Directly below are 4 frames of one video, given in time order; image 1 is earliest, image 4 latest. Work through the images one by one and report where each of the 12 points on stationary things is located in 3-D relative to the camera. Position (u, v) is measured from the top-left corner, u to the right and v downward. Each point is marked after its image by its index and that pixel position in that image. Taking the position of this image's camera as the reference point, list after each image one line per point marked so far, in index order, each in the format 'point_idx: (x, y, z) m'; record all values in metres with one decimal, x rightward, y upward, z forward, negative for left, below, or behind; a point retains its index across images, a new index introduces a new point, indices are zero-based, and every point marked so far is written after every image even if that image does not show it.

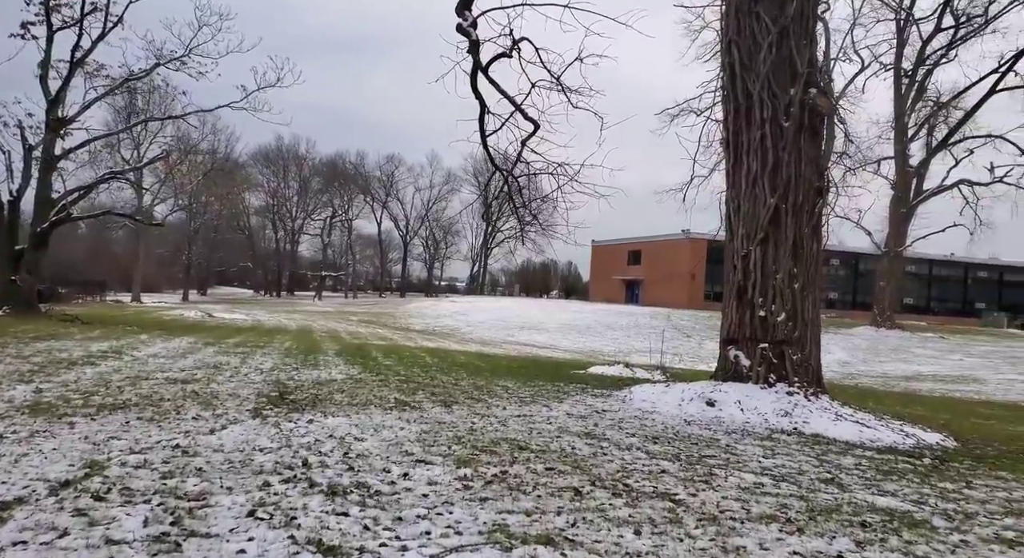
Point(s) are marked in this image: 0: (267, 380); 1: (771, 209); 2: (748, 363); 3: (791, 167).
0: (-3.2, -1.3, +8.9) m
1: (+3.1, +0.8, +8.4) m
2: (+2.8, -1.0, +8.4) m
3: (+3.4, +1.4, +8.5) m
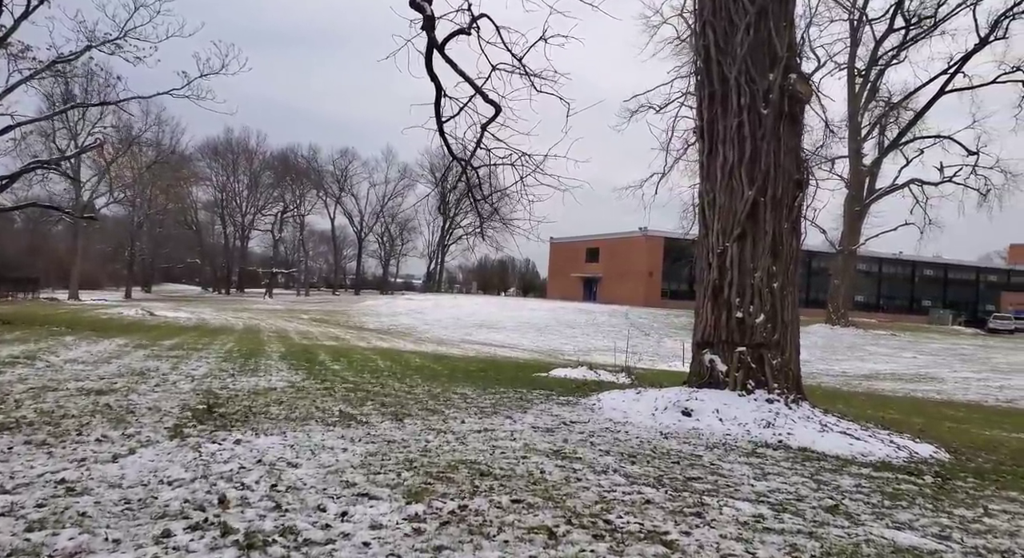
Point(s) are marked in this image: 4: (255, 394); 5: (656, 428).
0: (-3.6, -1.3, +8.0) m
1: (+2.7, +0.9, +7.9) m
2: (+2.4, -1.0, +7.8) m
3: (+2.9, +1.4, +7.9) m
4: (-3.0, -1.3, +8.0) m
5: (+1.4, -1.5, +6.8) m
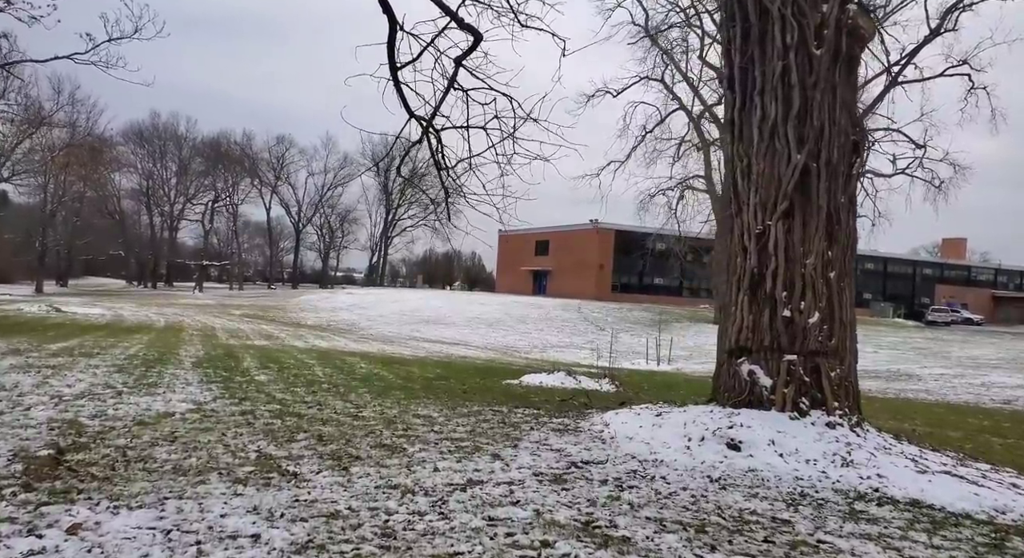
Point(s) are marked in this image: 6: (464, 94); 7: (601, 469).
0: (-3.8, -1.2, +5.7) m
1: (+2.5, +1.0, +6.1) m
2: (+2.2, -0.9, +6.0) m
3: (+2.8, +1.5, +6.2) m
4: (-3.1, -1.2, +5.8) m
5: (+1.3, -1.4, +5.0) m
6: (-0.4, +1.5, +5.8) m
7: (+0.6, -1.4, +5.0) m
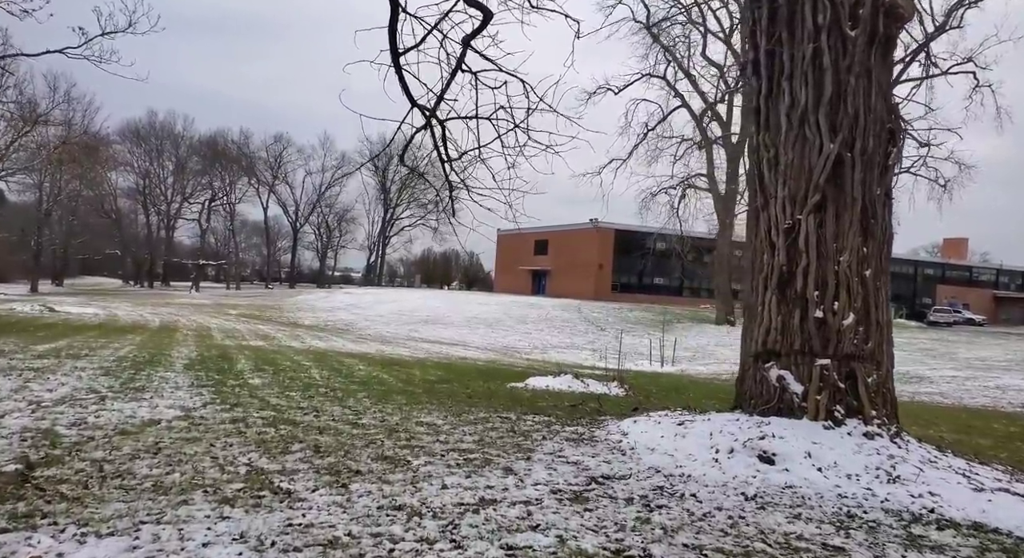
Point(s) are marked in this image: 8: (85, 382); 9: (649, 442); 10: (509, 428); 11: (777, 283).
0: (-3.7, -1.2, +5.3) m
1: (+2.6, +1.0, +5.7) m
2: (+2.3, -0.9, +5.6) m
3: (+2.9, +1.5, +5.8) m
4: (-3.0, -1.2, +5.4) m
5: (+1.4, -1.4, +4.5) m
6: (-0.3, +1.6, +5.3) m
7: (+0.7, -1.3, +4.5) m
8: (-4.9, -1.2, +8.1) m
9: (+1.1, -1.3, +5.6) m
10: (0.0, -1.3, +6.3) m
11: (+2.2, 0.0, +5.9) m
